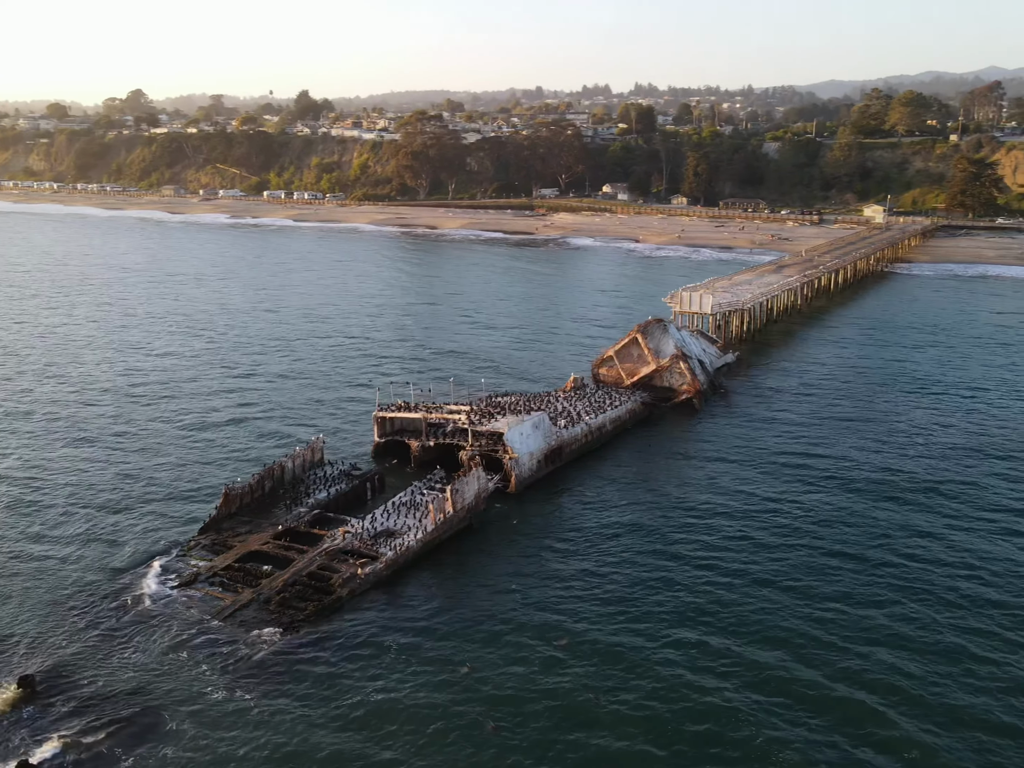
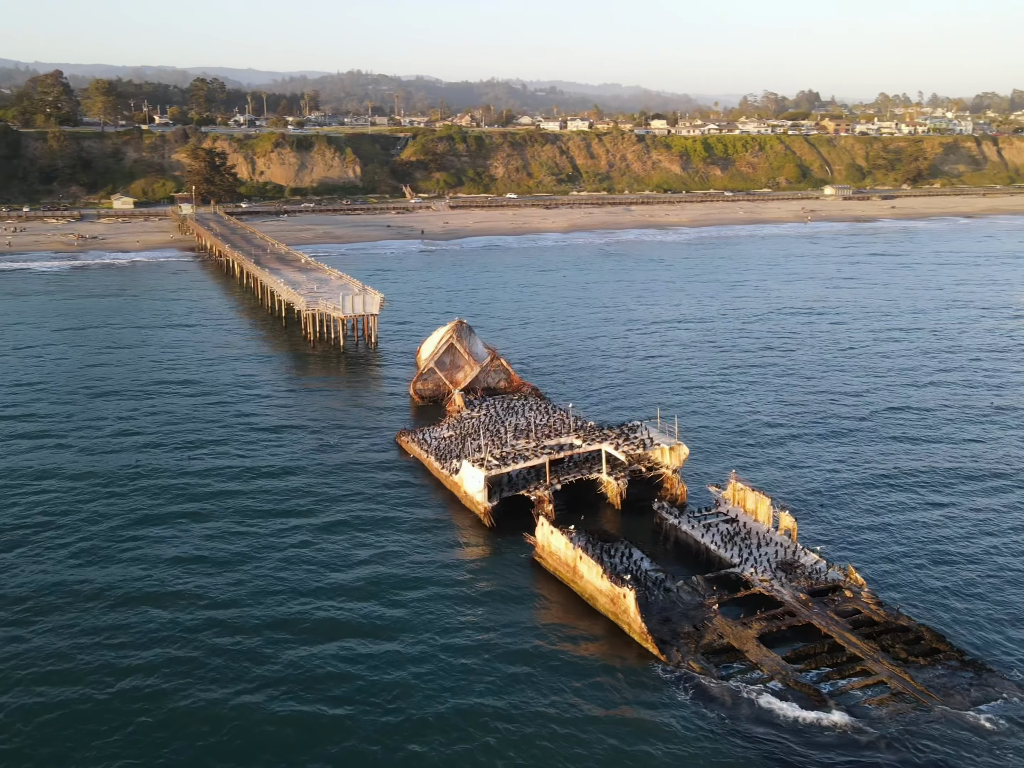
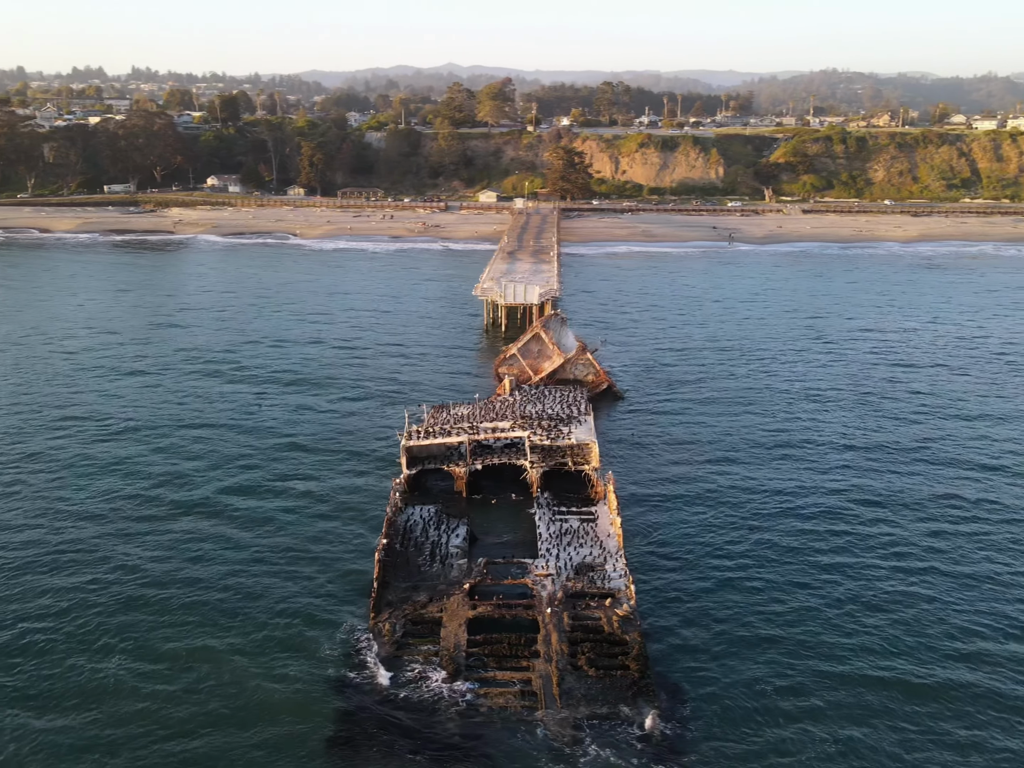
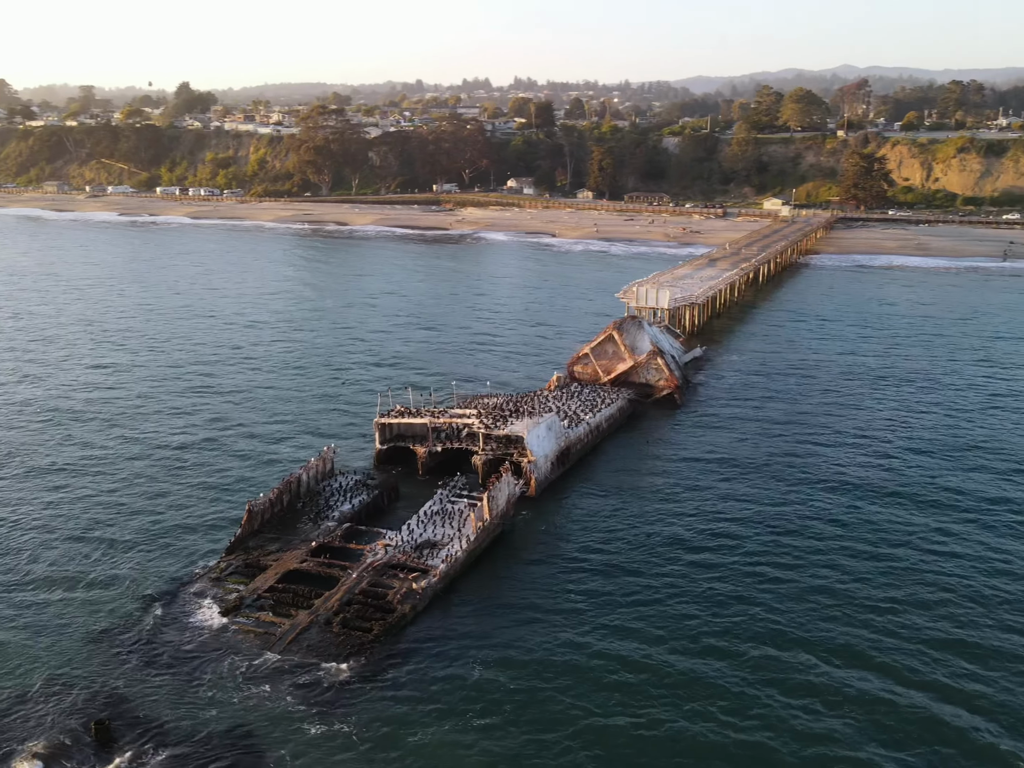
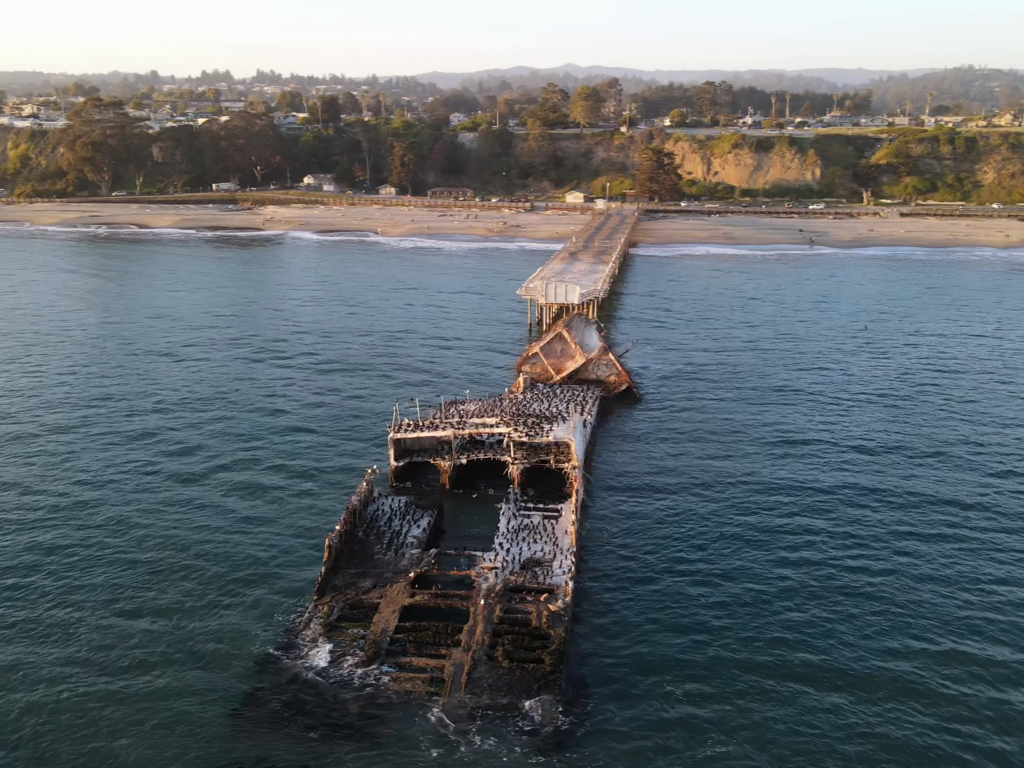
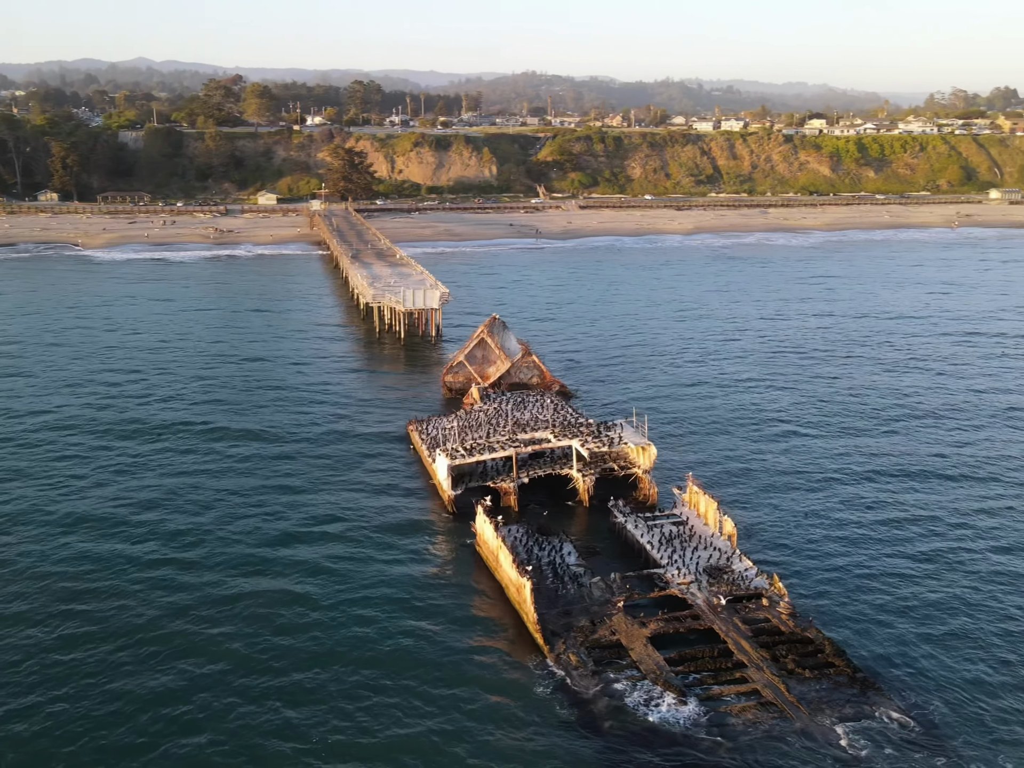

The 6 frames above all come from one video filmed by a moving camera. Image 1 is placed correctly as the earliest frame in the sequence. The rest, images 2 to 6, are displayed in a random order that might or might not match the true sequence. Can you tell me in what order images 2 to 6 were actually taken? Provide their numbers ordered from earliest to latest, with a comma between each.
4, 5, 3, 6, 2
